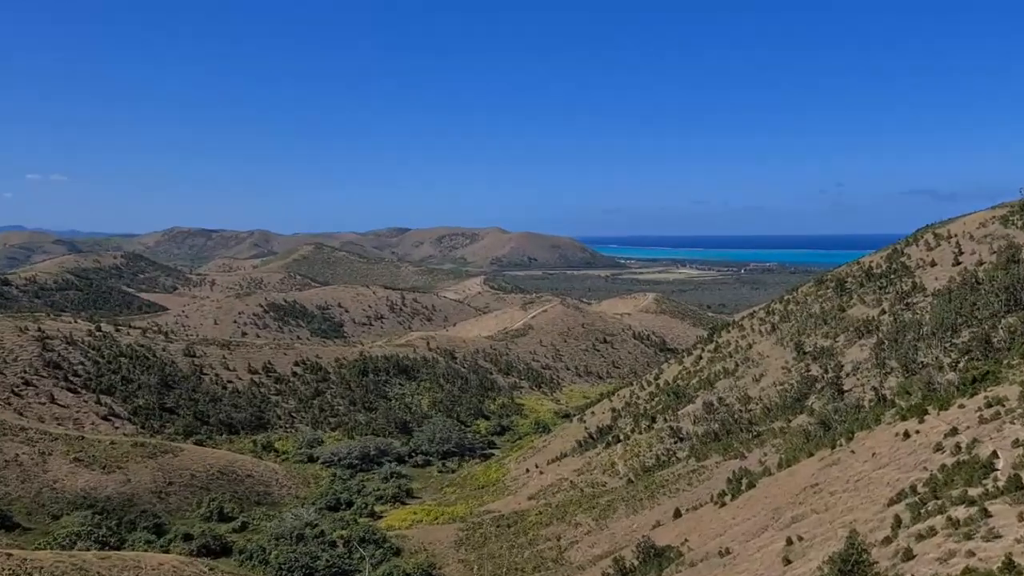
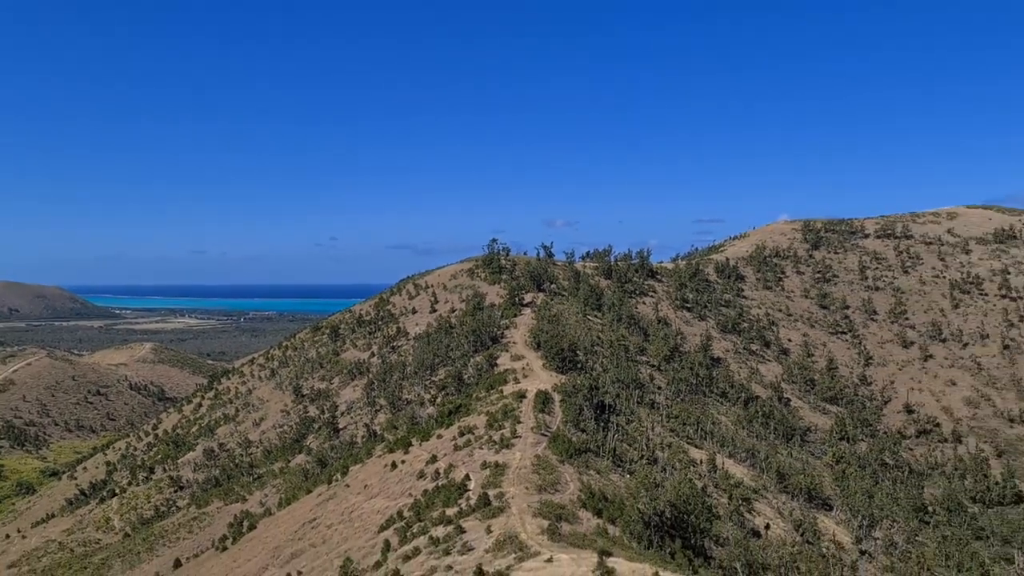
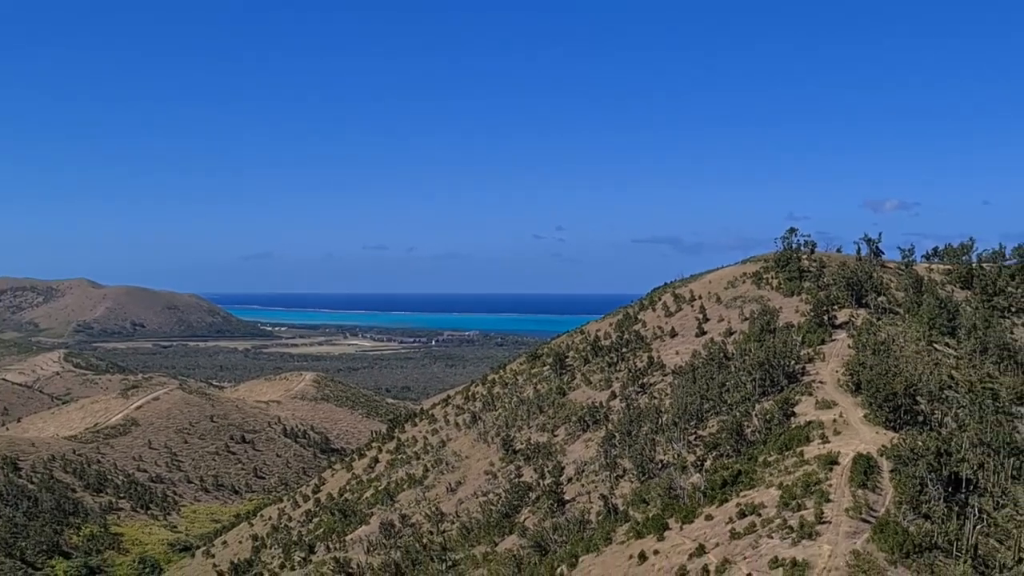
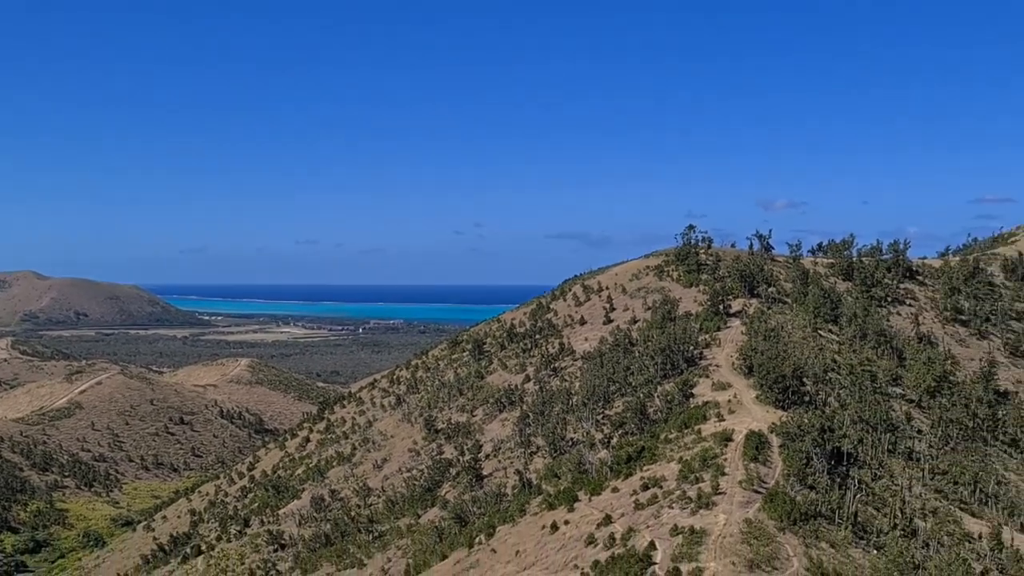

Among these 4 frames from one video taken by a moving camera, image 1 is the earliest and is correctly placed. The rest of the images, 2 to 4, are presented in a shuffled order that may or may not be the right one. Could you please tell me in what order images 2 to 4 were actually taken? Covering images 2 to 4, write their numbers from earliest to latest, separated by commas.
3, 4, 2
